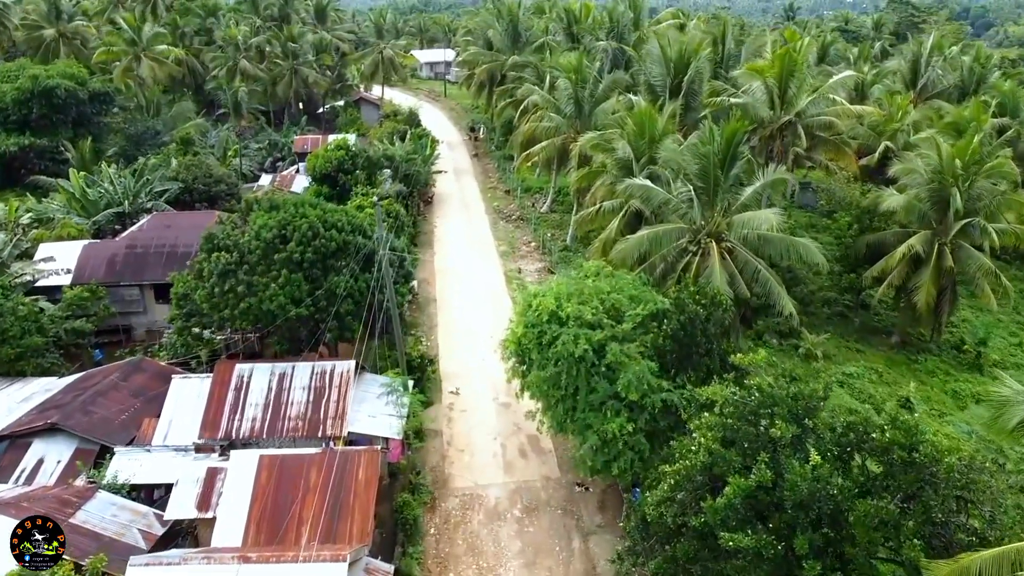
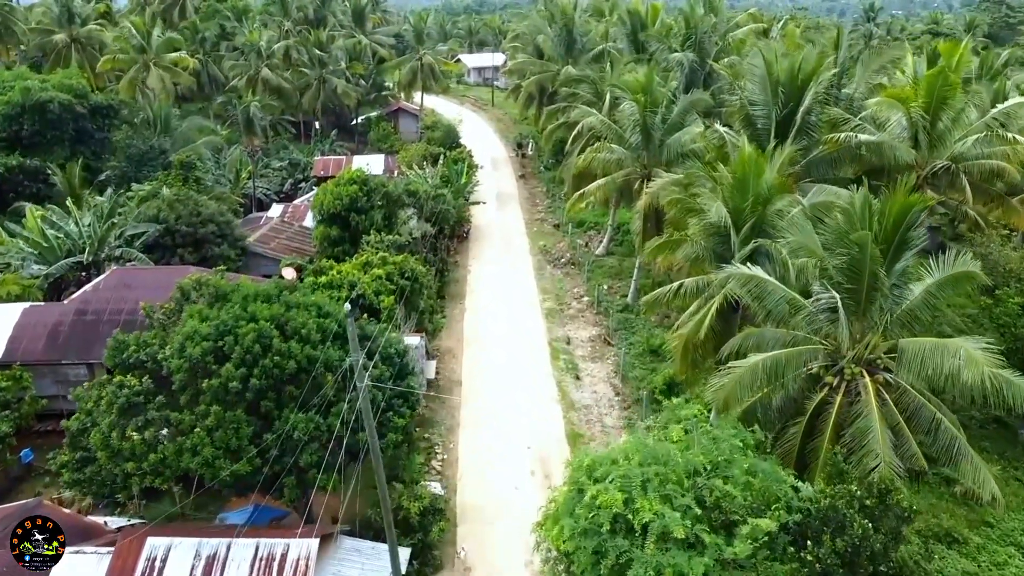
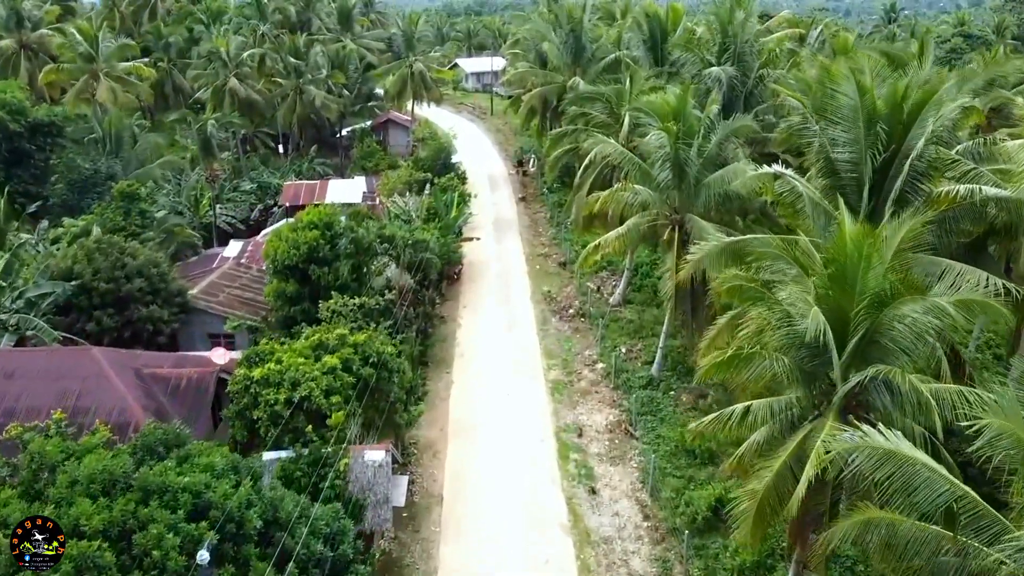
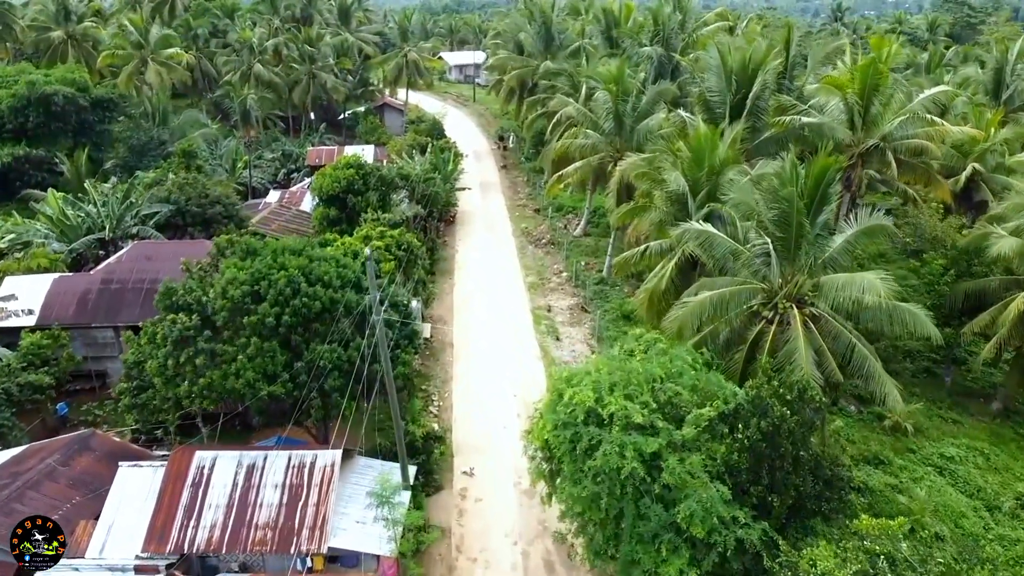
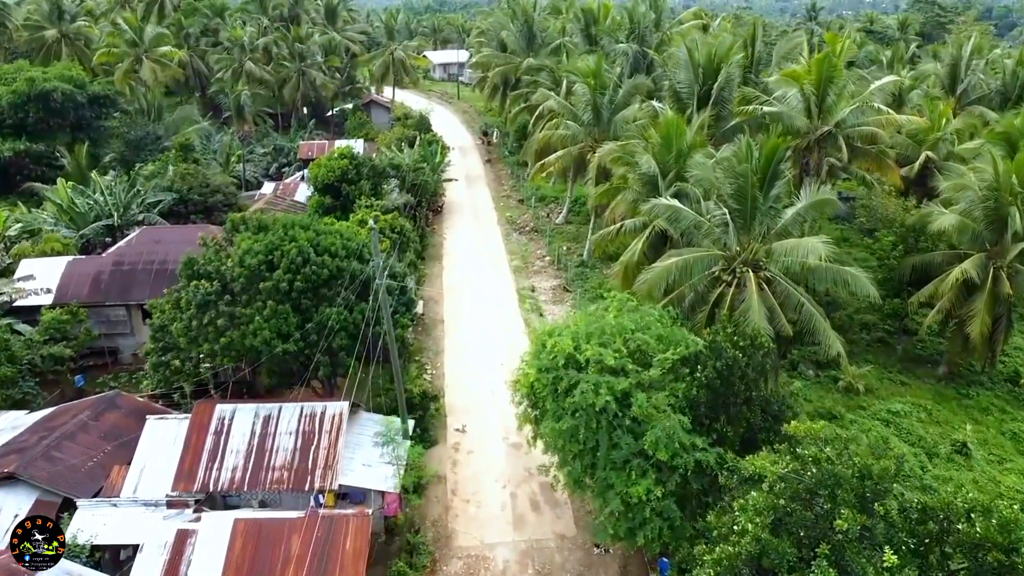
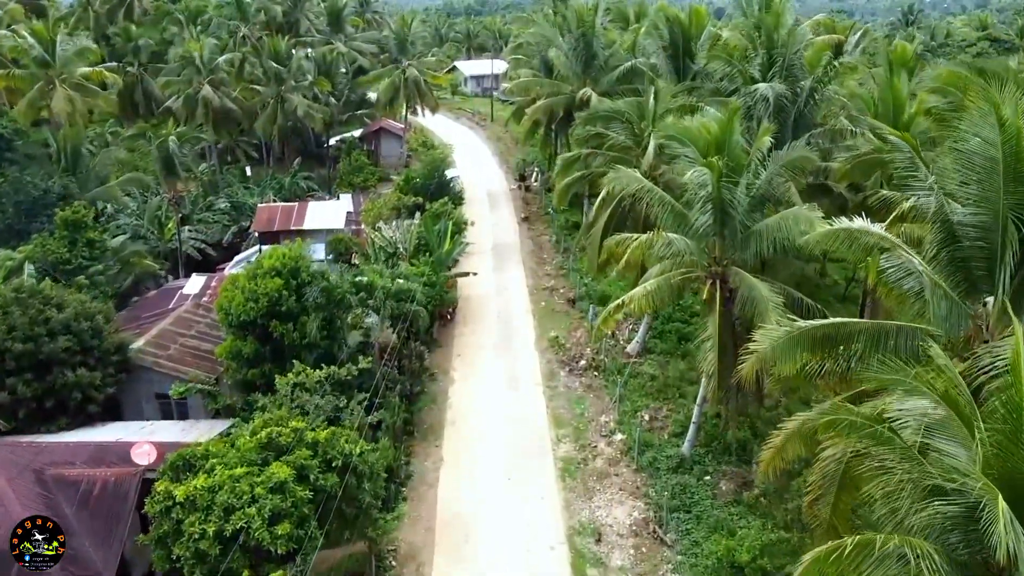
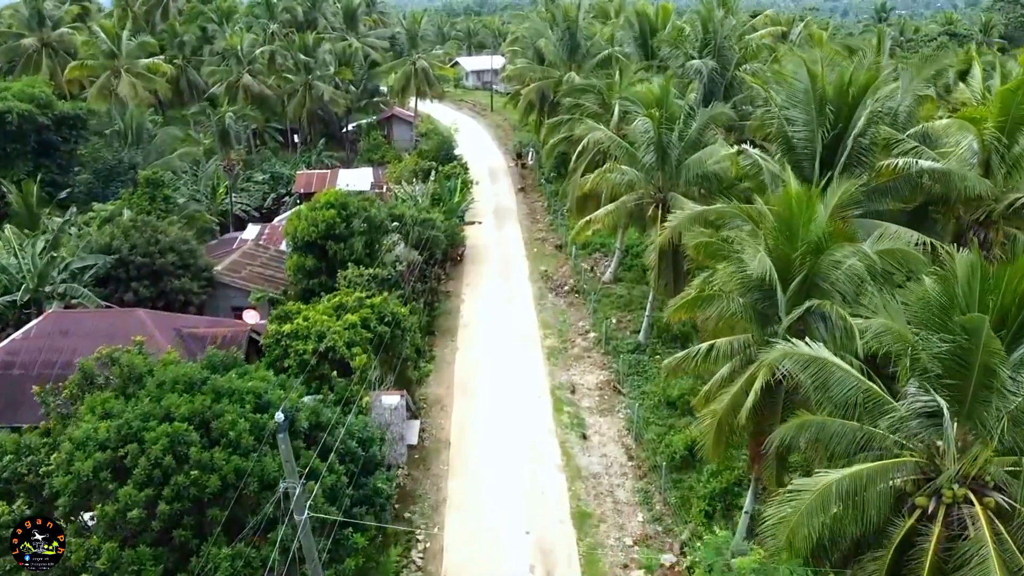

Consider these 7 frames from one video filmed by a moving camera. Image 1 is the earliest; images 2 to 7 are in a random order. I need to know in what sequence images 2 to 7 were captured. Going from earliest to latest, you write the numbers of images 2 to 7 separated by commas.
5, 4, 2, 7, 3, 6
